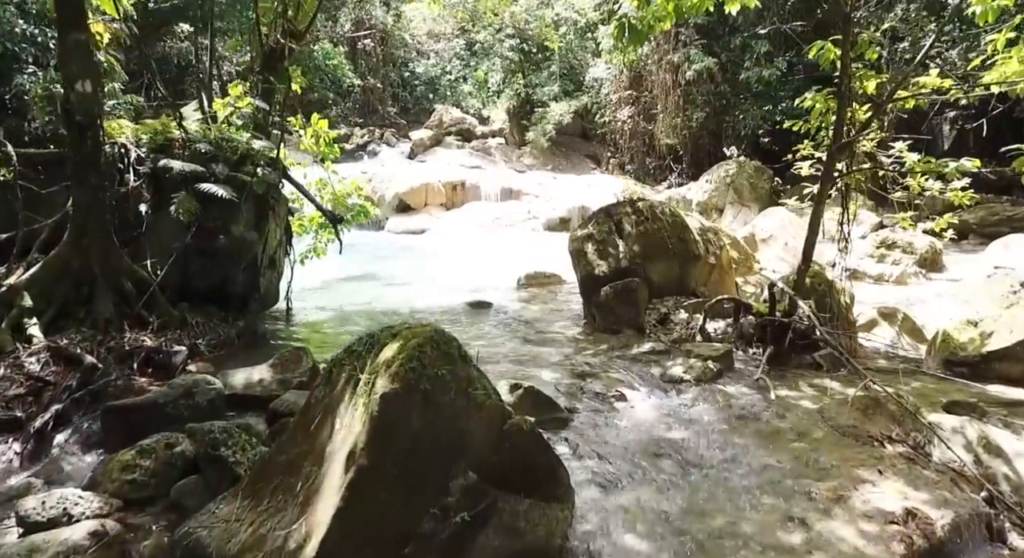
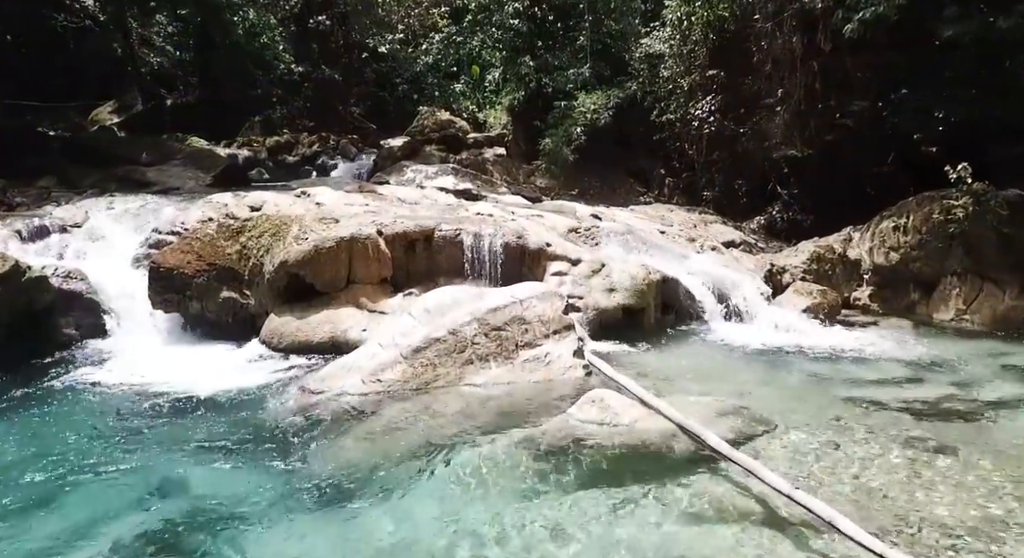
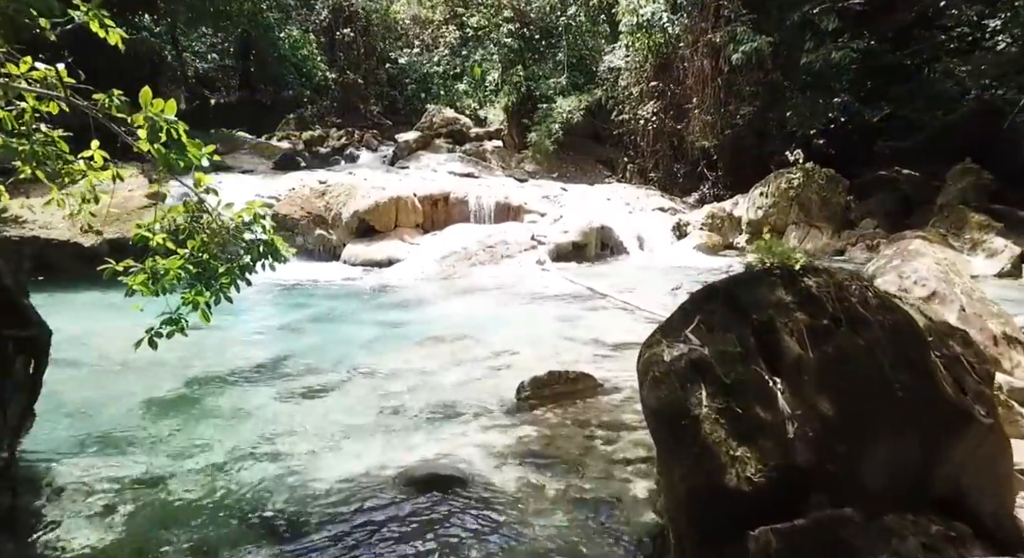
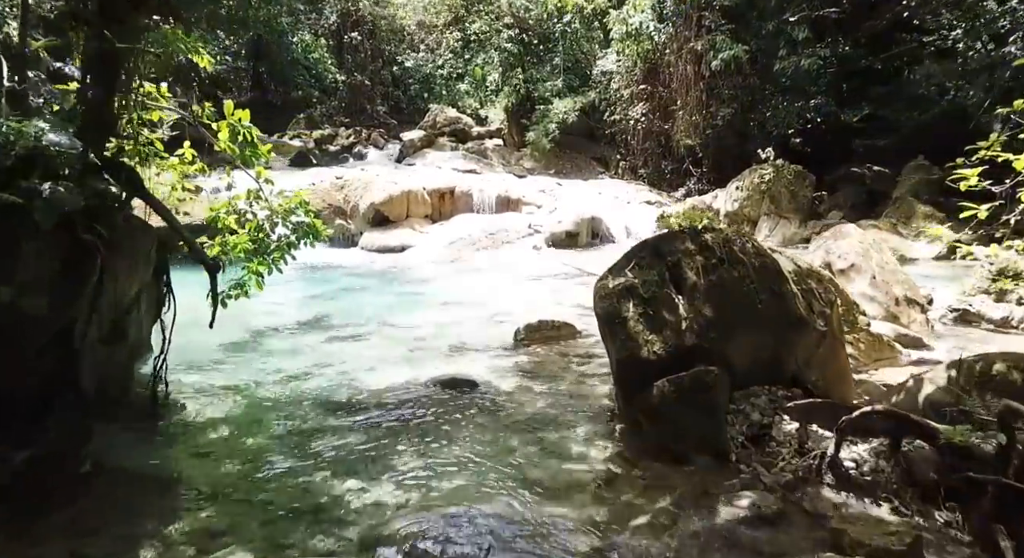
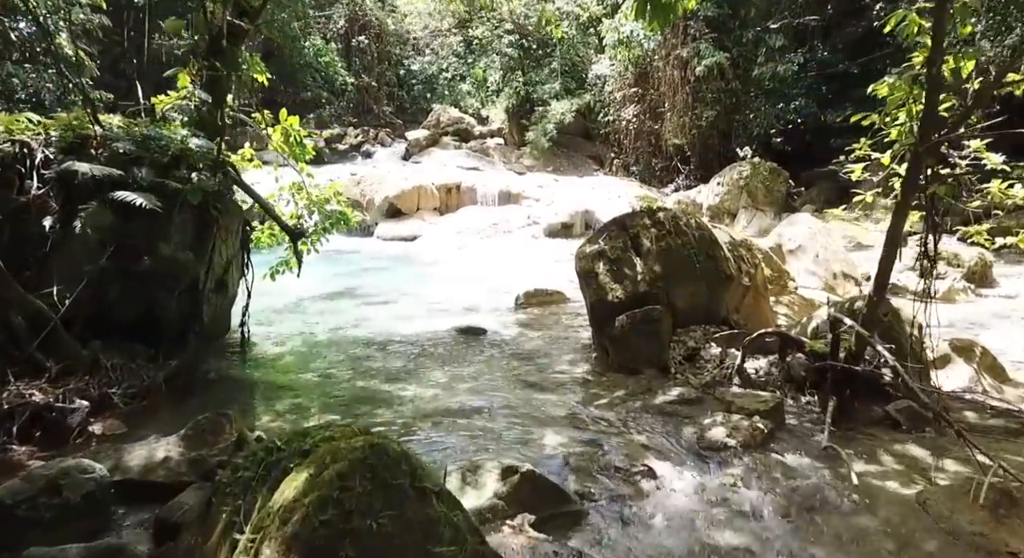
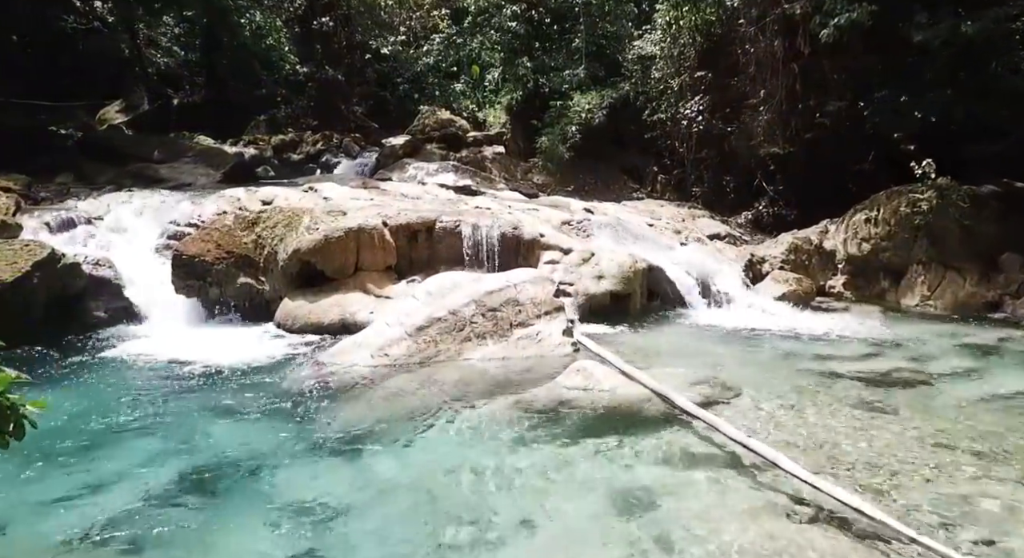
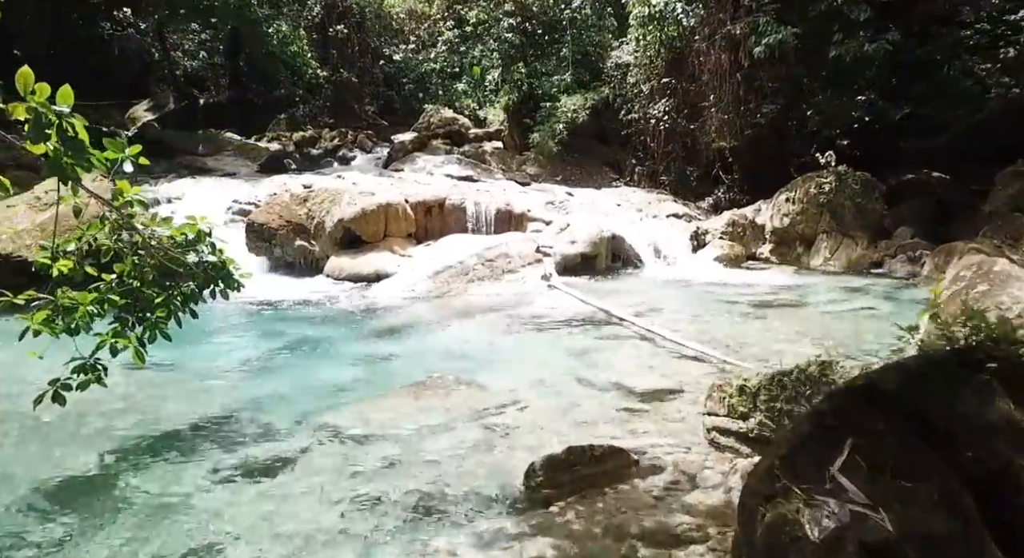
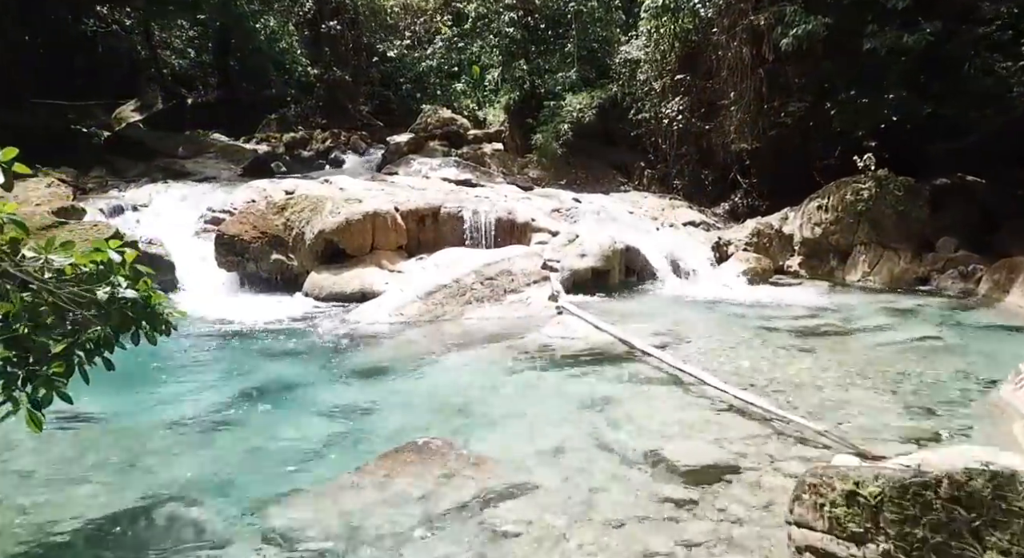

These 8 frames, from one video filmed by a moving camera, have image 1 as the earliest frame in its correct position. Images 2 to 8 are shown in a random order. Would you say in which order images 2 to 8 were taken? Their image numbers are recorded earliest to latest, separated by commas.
5, 4, 3, 7, 8, 6, 2
